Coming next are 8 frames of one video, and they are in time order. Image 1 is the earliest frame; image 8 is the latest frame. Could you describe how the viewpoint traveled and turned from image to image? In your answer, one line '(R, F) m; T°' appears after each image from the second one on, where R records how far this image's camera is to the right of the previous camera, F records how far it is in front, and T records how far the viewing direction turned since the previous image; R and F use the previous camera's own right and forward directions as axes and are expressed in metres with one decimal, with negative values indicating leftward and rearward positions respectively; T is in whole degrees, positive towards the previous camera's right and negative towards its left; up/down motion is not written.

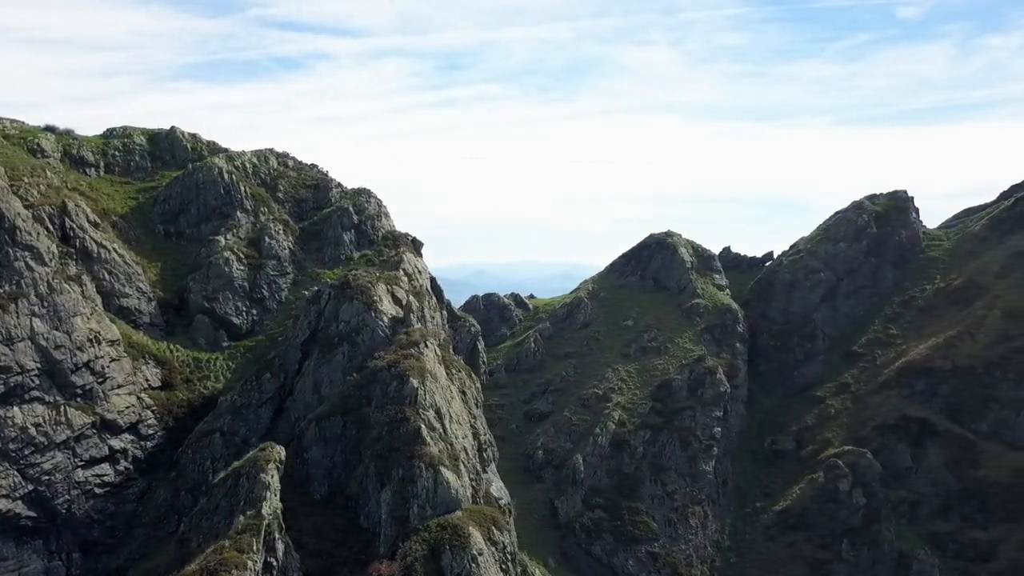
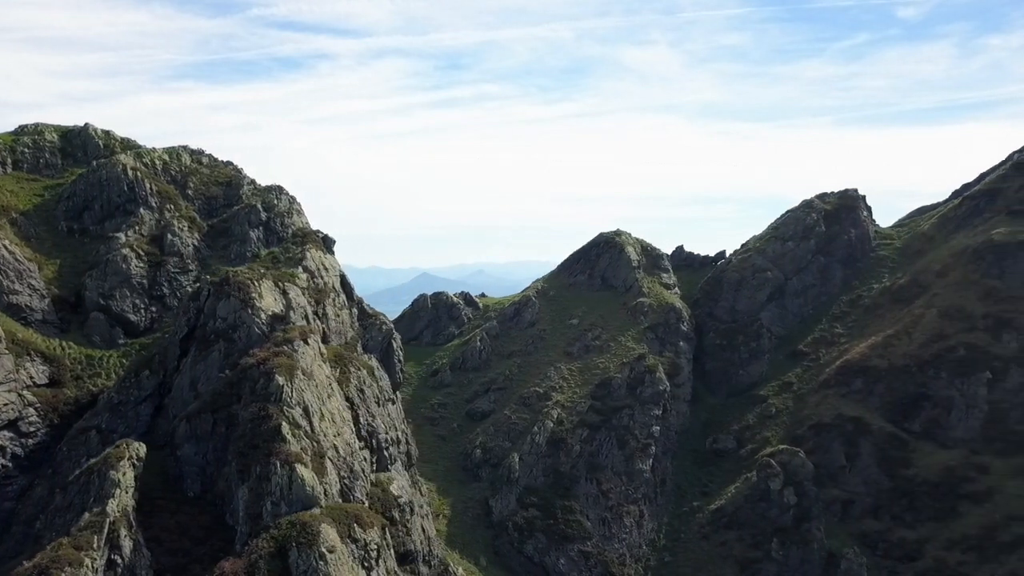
(+6.5, +0.2) m; 0°
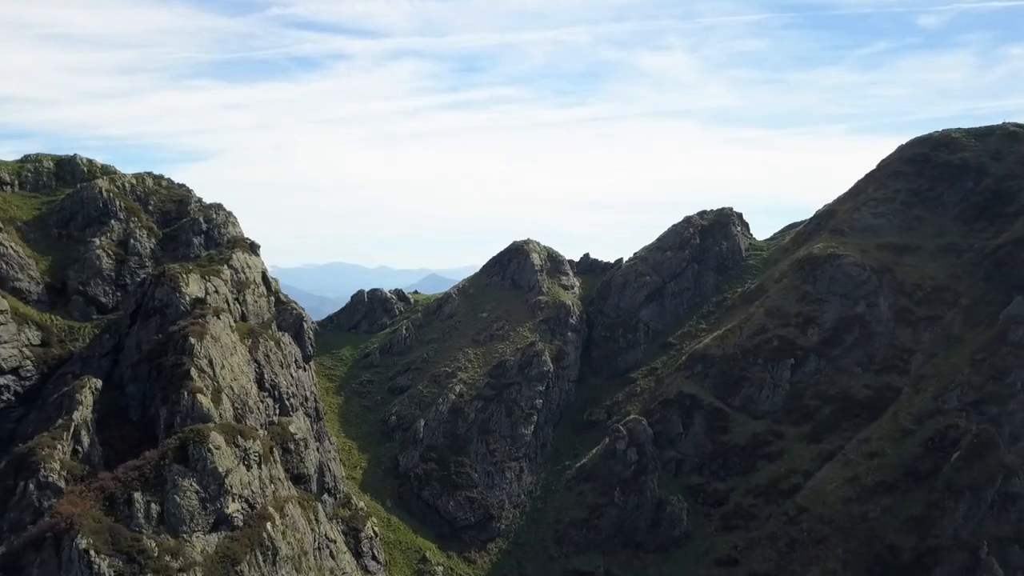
(+12.7, -19.4) m; -1°
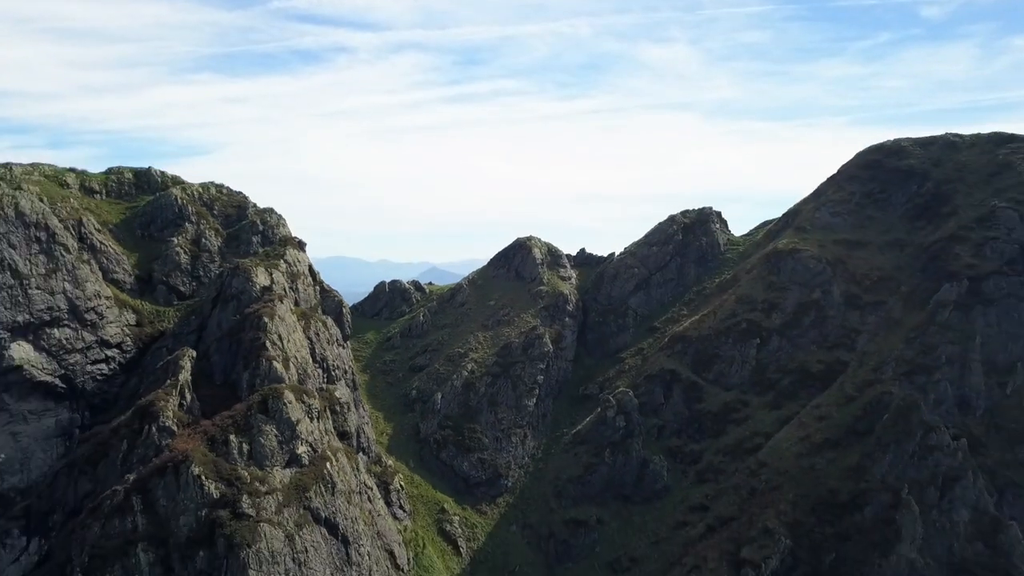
(-0.4, -15.6) m; 0°
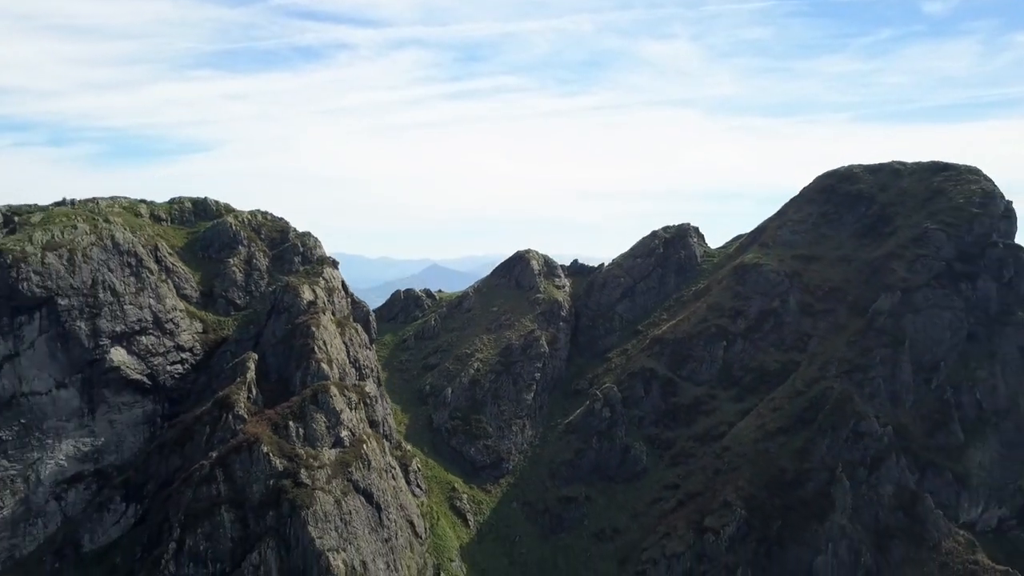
(+0.1, -17.6) m; 0°
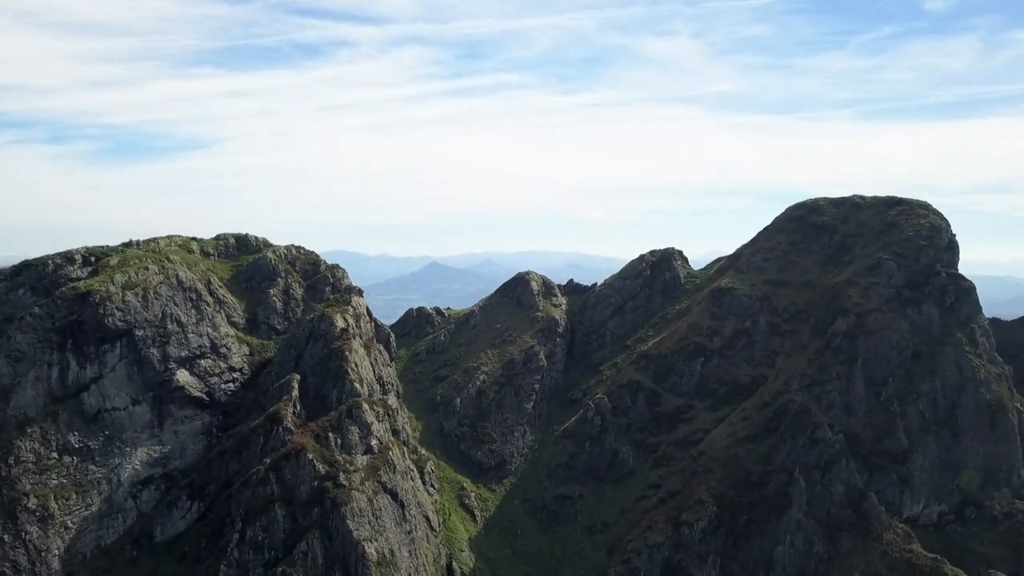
(-0.2, -16.6) m; 0°
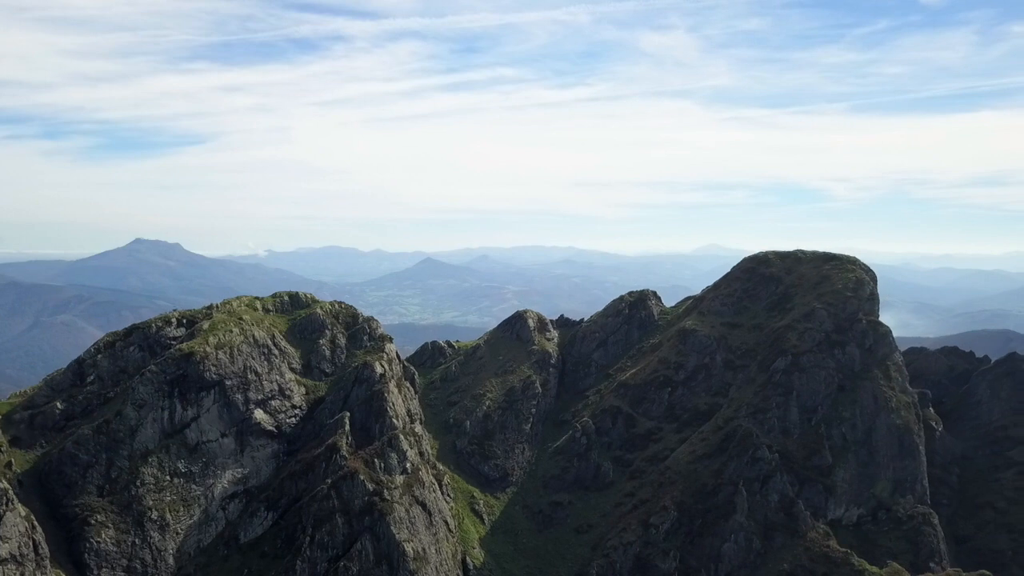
(-0.8, -30.7) m; 0°
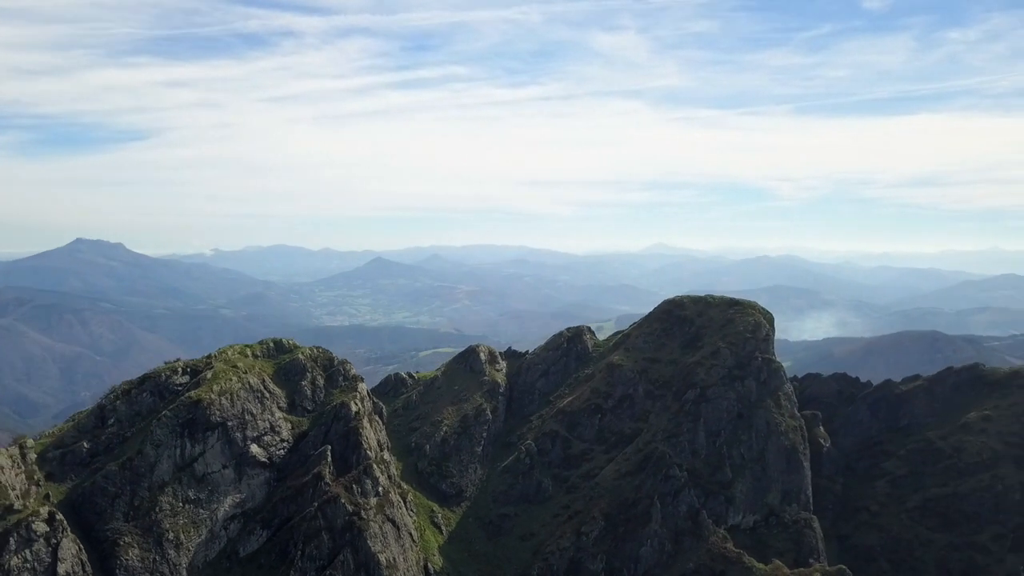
(-0.1, -29.5) m; +3°
